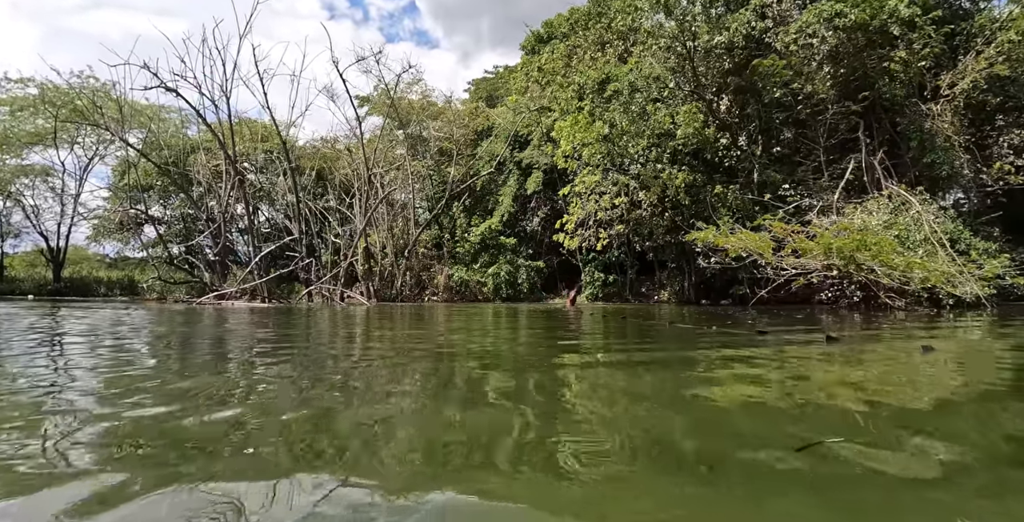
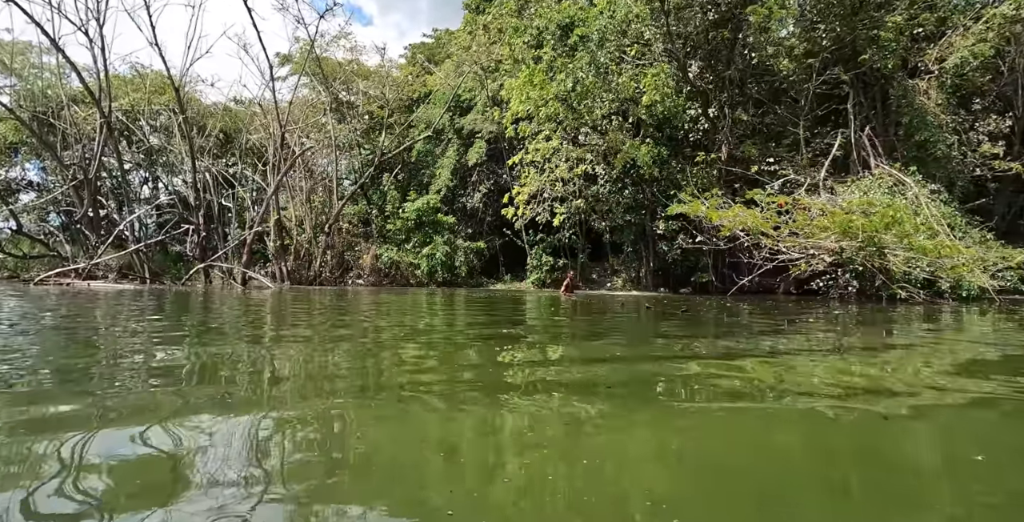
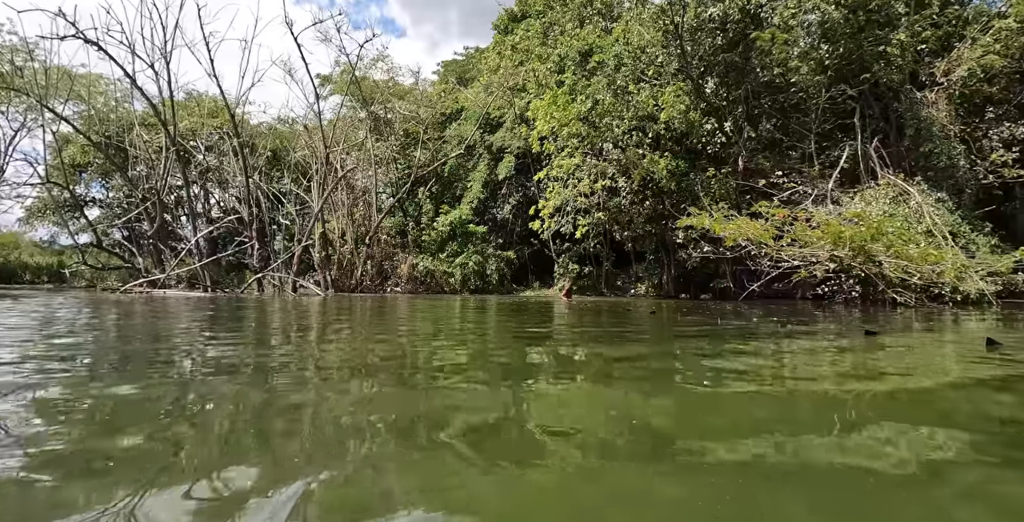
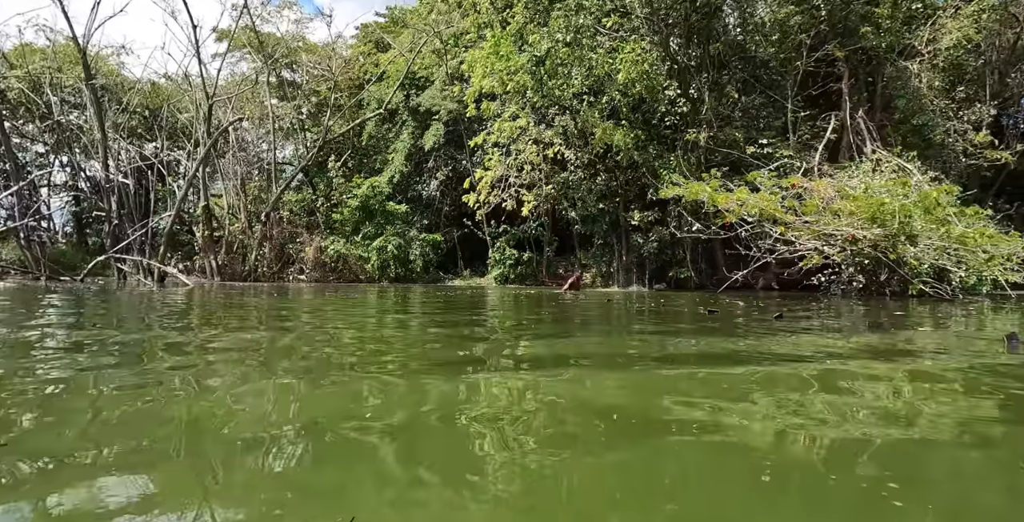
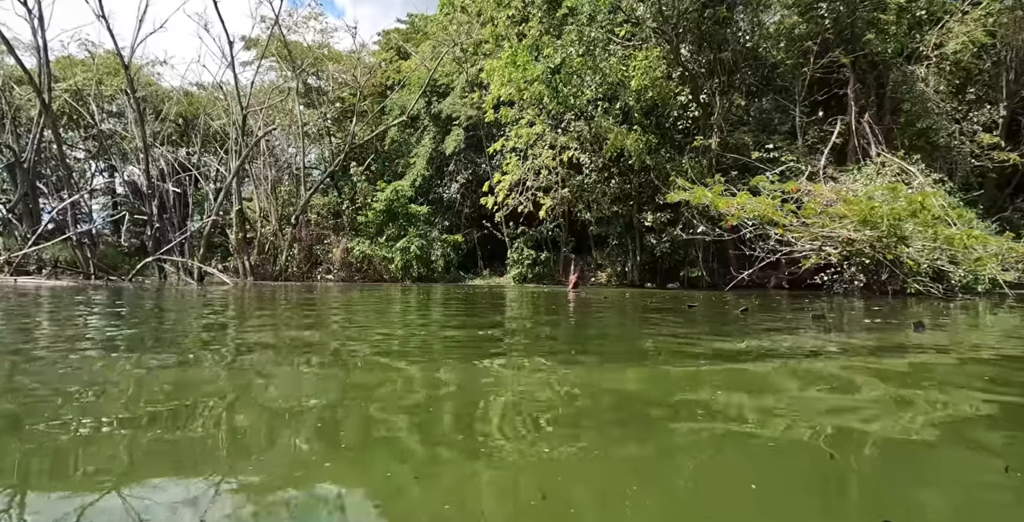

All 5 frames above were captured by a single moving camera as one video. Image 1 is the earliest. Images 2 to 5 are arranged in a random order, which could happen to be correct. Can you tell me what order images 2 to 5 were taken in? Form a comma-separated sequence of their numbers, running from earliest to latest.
3, 2, 5, 4
